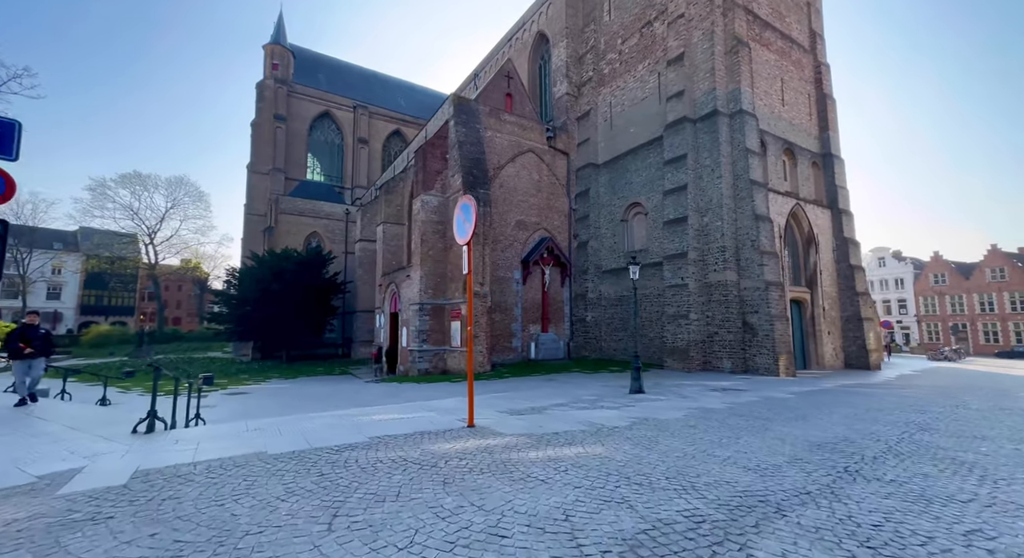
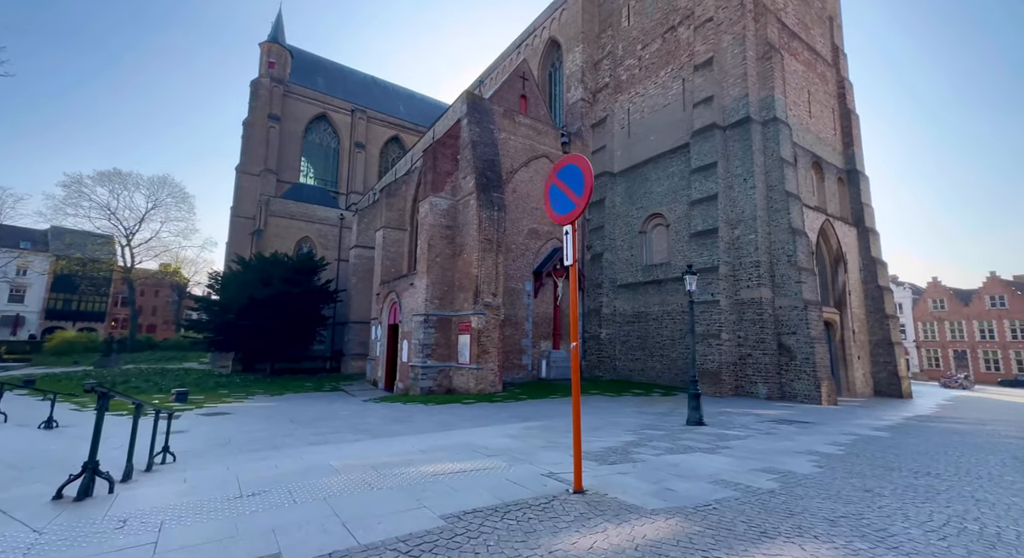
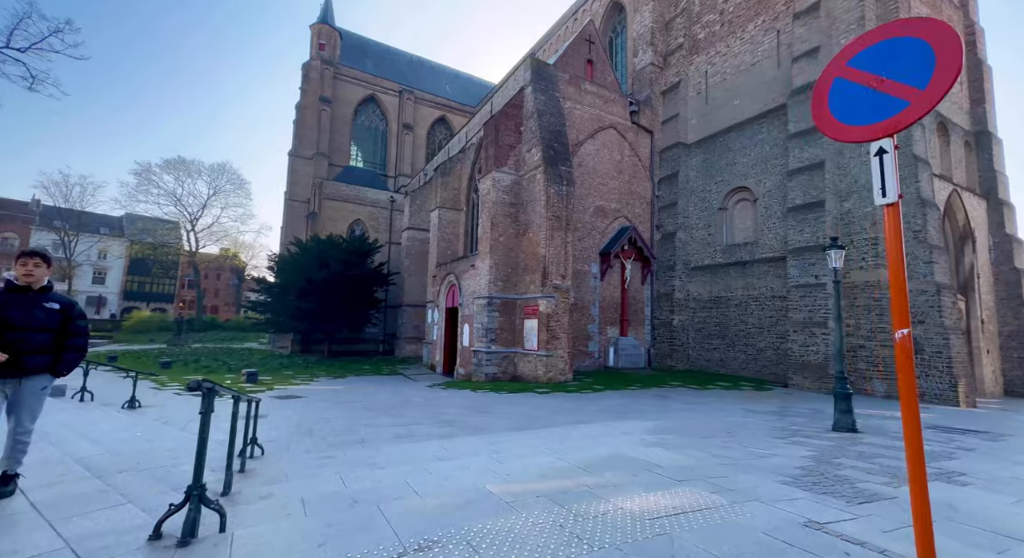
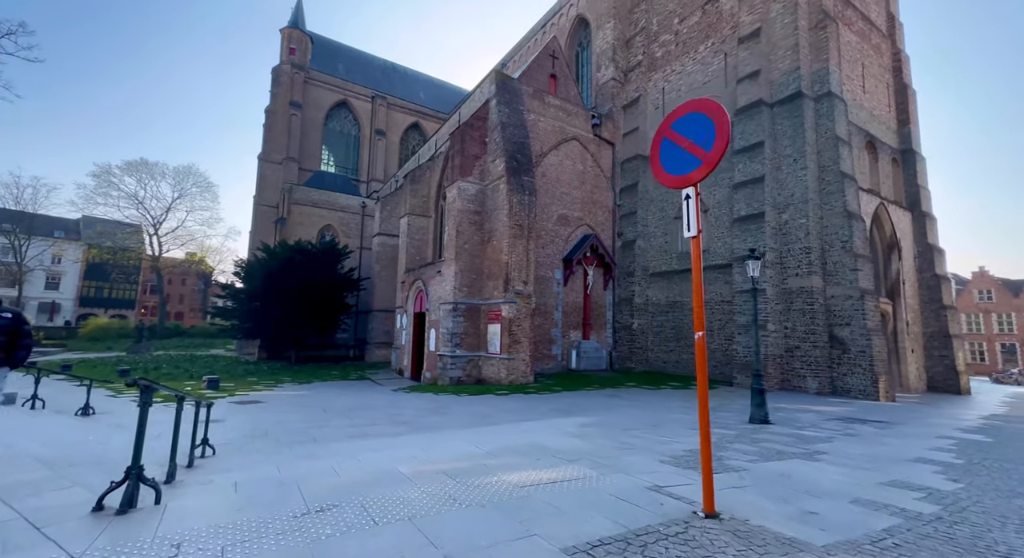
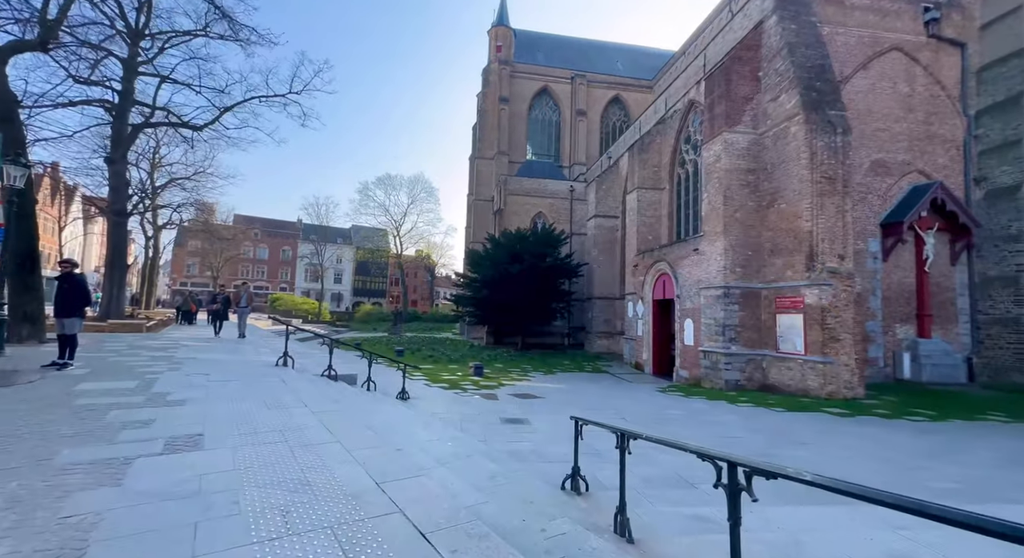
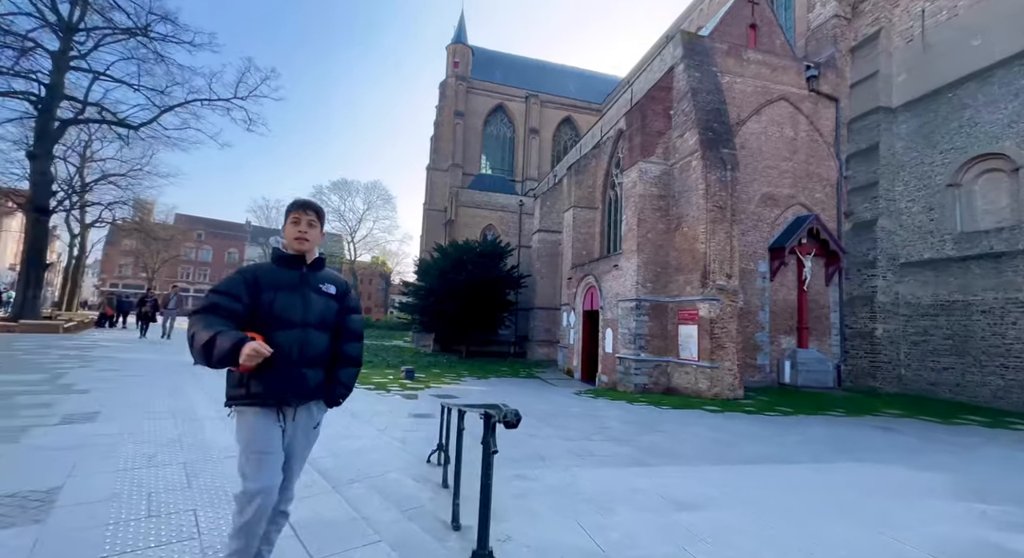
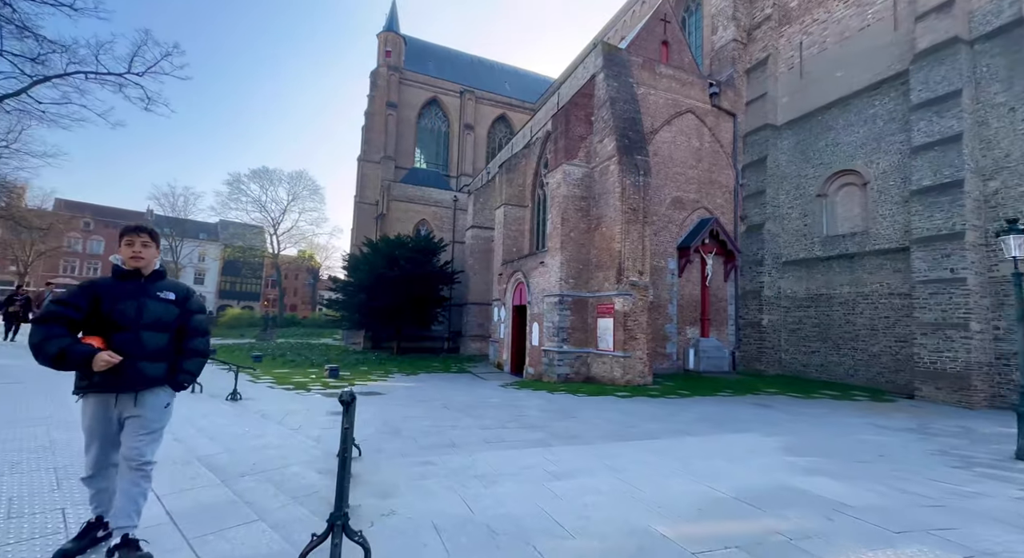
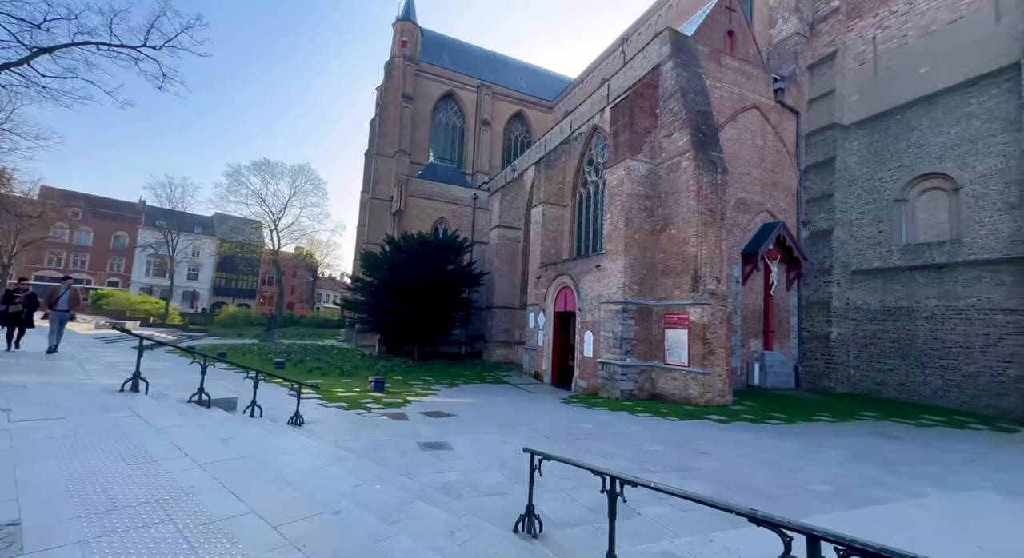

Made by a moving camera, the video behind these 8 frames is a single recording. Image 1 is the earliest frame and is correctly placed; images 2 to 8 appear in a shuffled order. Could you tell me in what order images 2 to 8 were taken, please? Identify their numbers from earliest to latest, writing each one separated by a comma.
2, 4, 3, 7, 6, 5, 8
